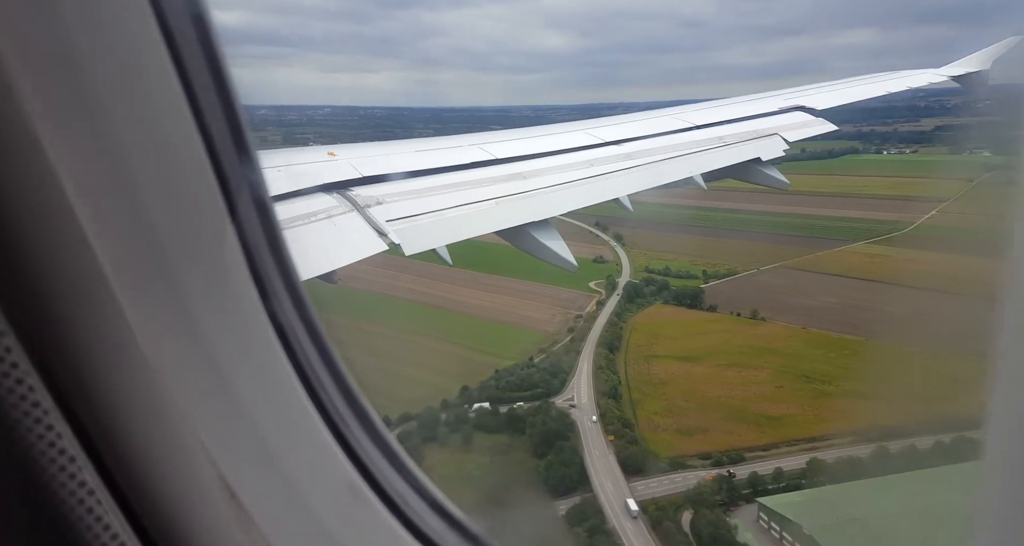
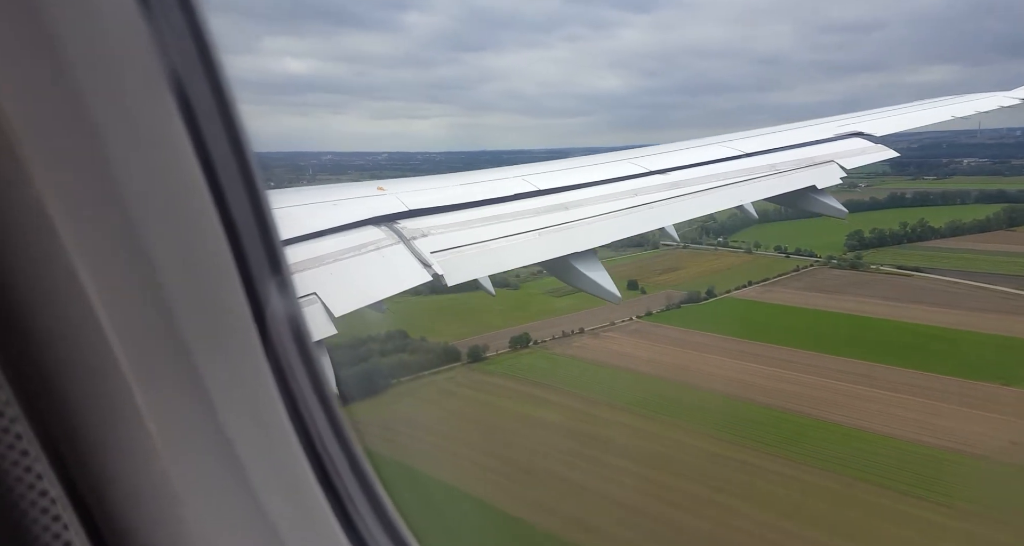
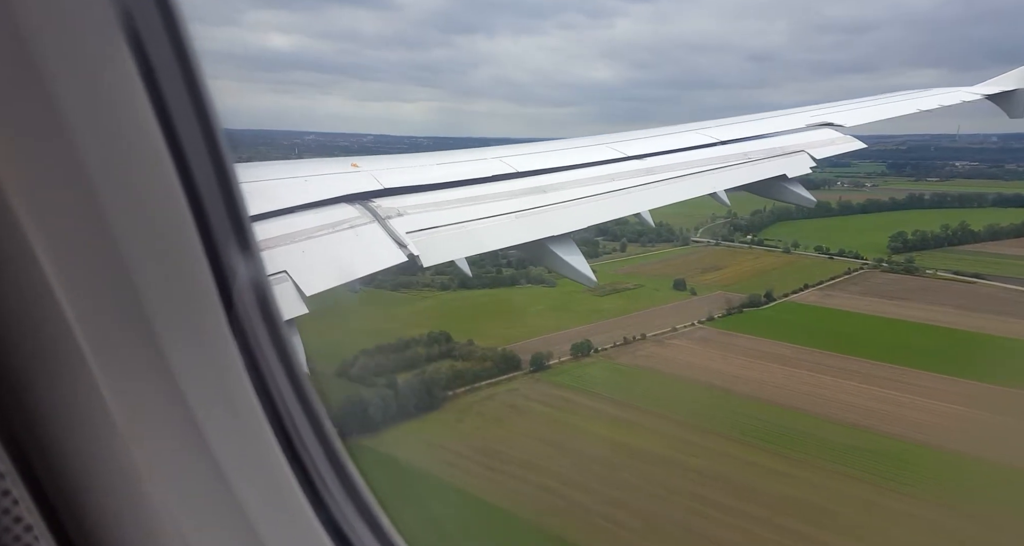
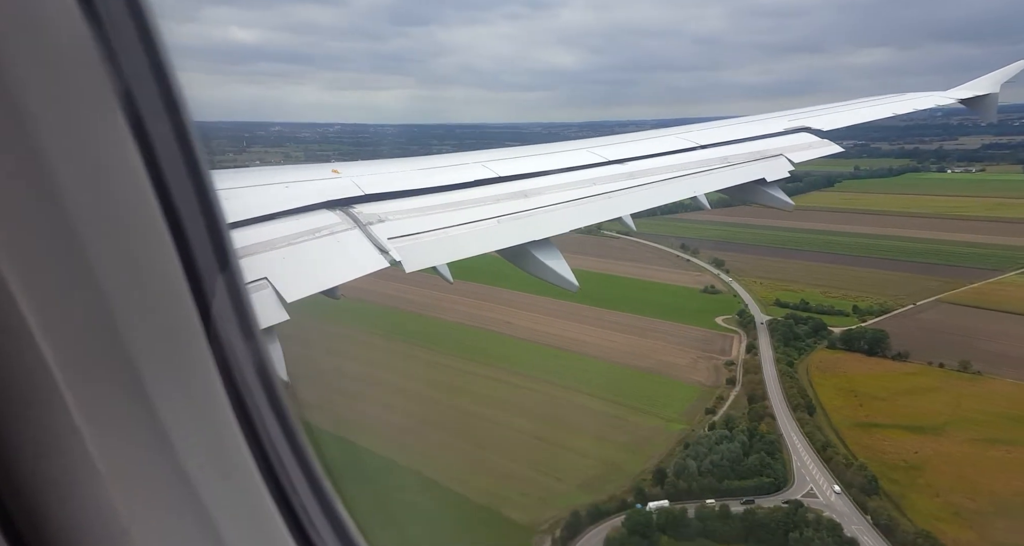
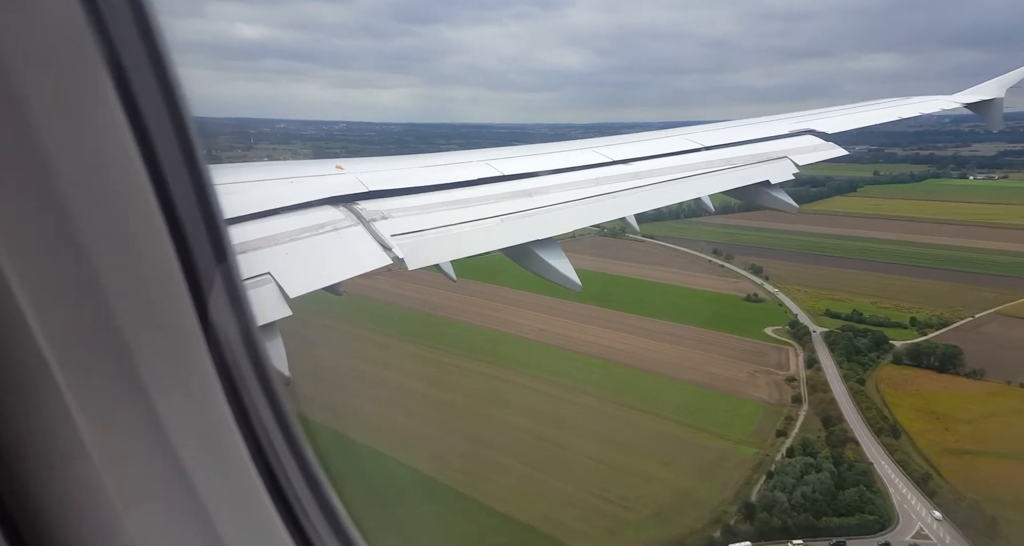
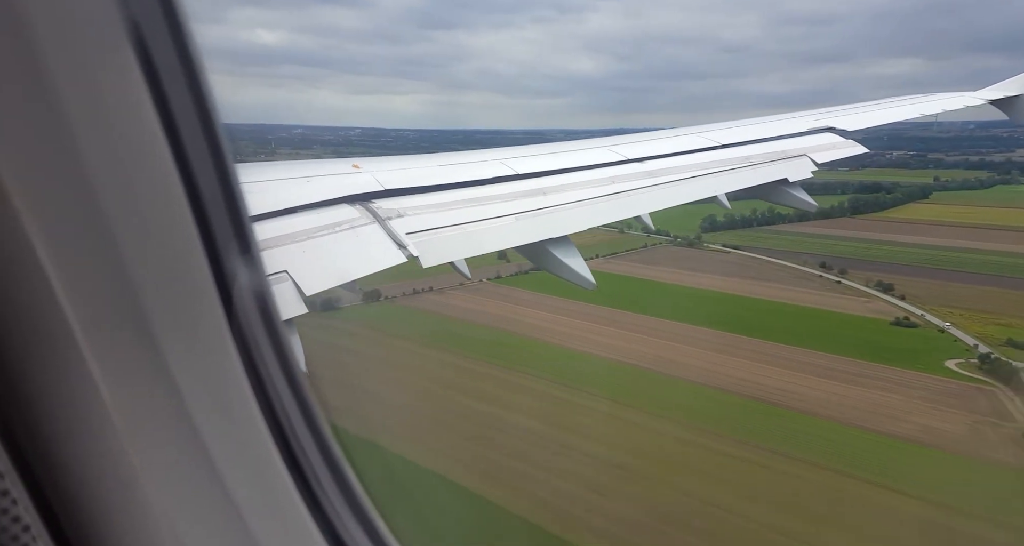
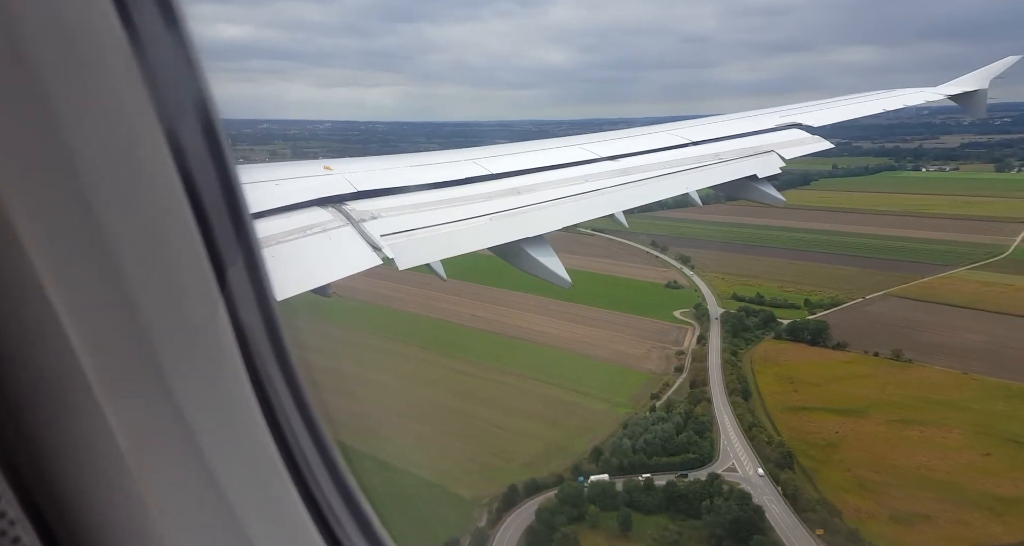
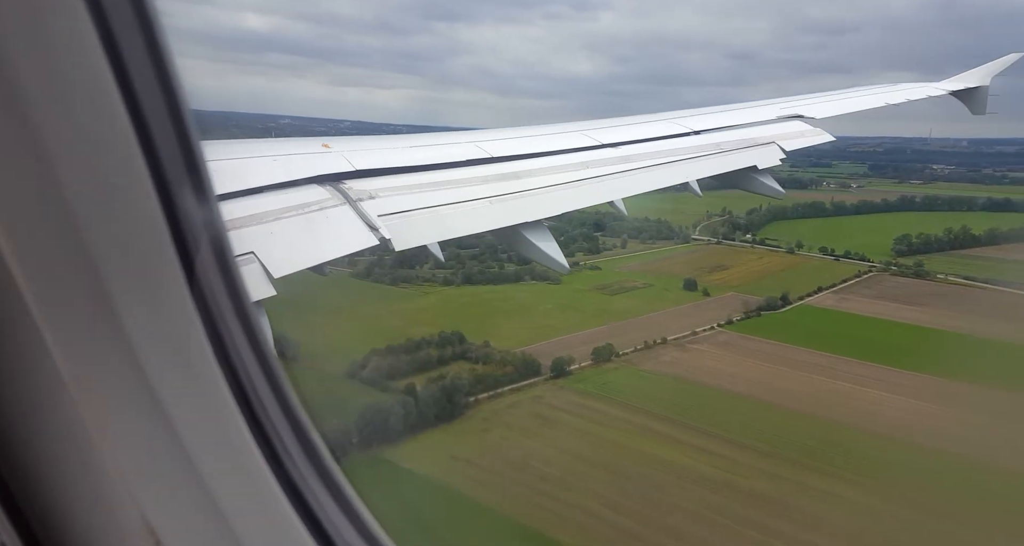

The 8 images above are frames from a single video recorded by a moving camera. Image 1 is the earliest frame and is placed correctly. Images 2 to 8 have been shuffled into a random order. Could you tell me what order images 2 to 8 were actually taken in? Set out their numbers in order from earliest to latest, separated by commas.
7, 4, 5, 6, 2, 3, 8
